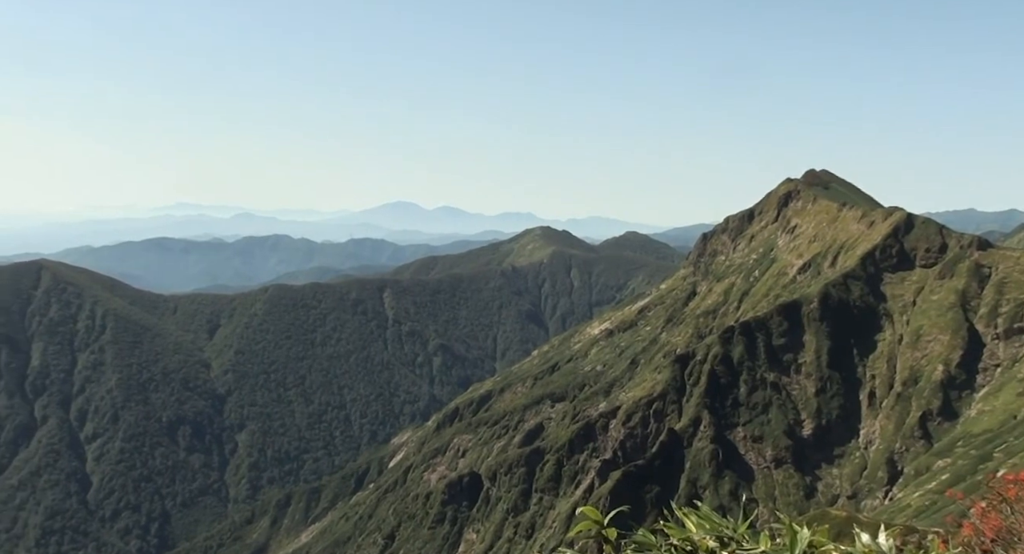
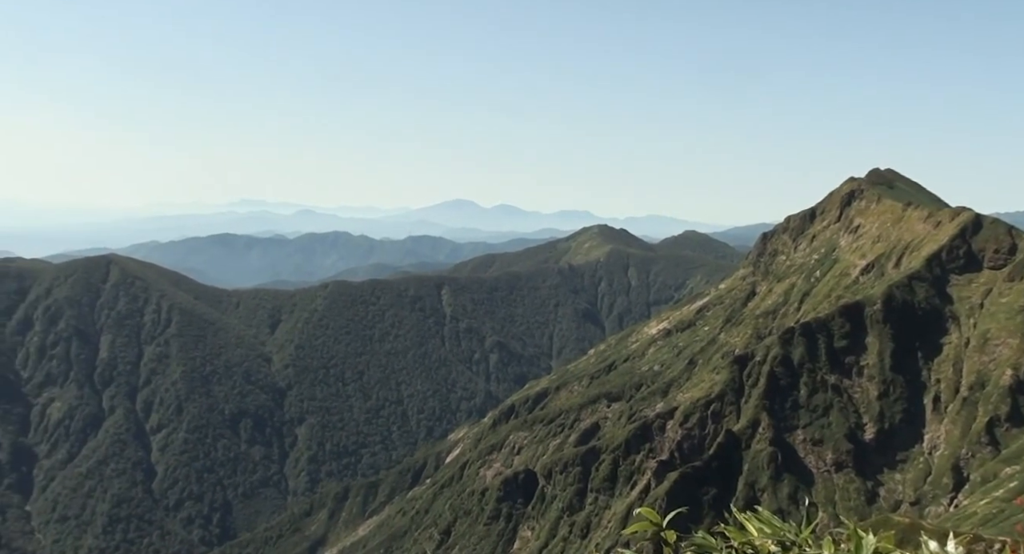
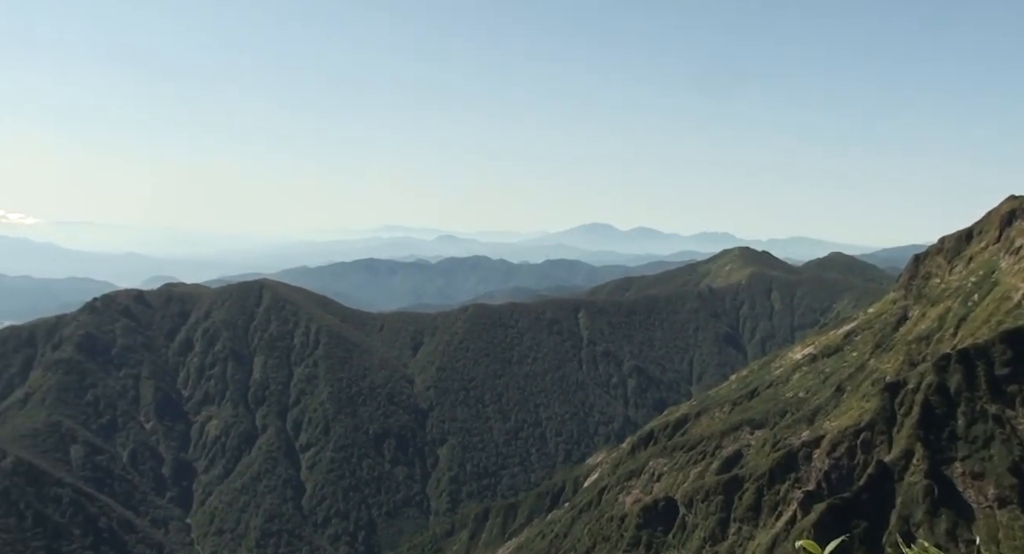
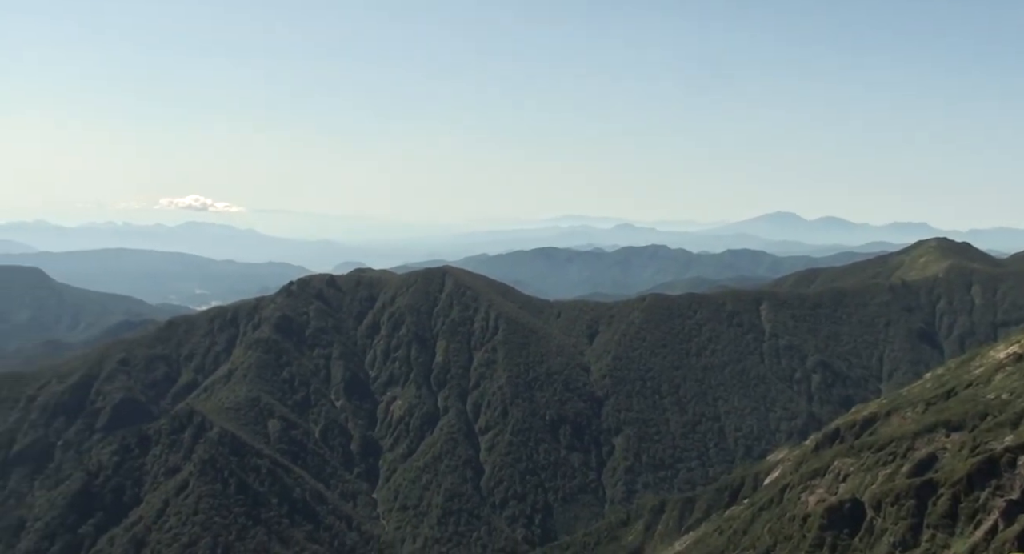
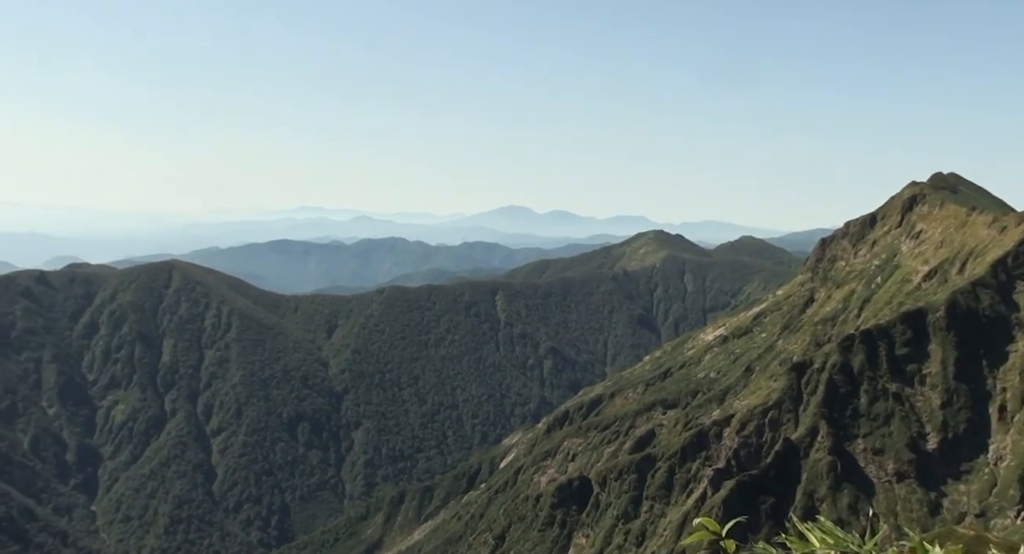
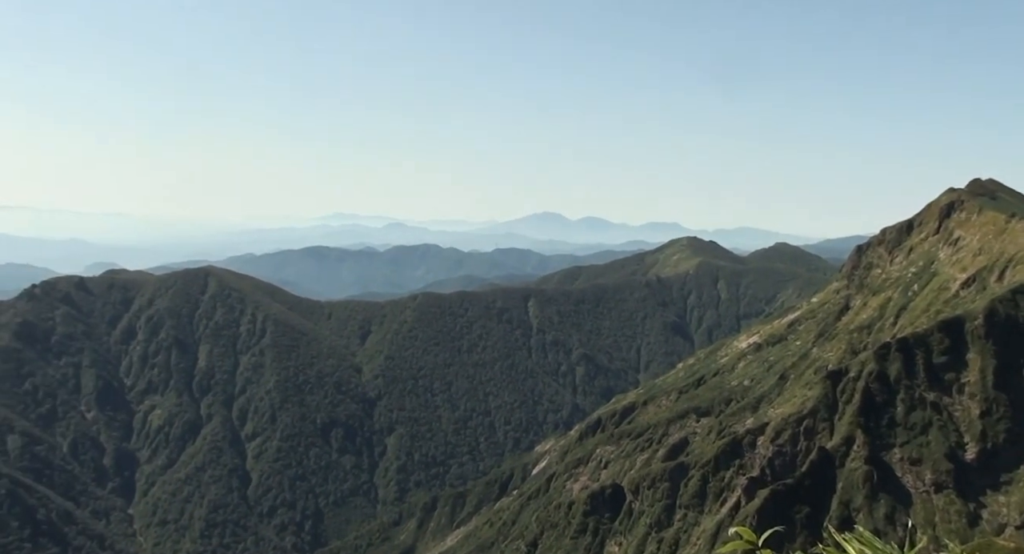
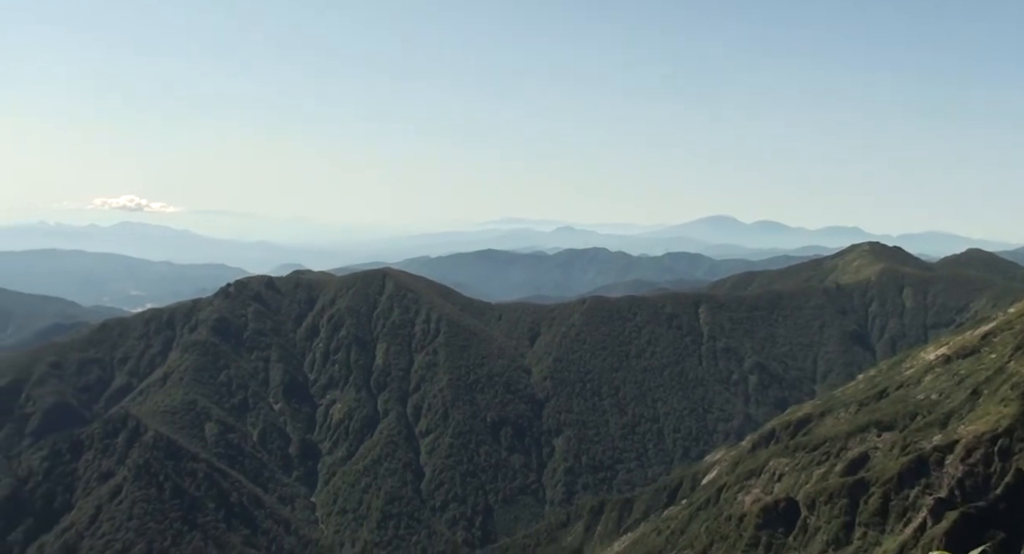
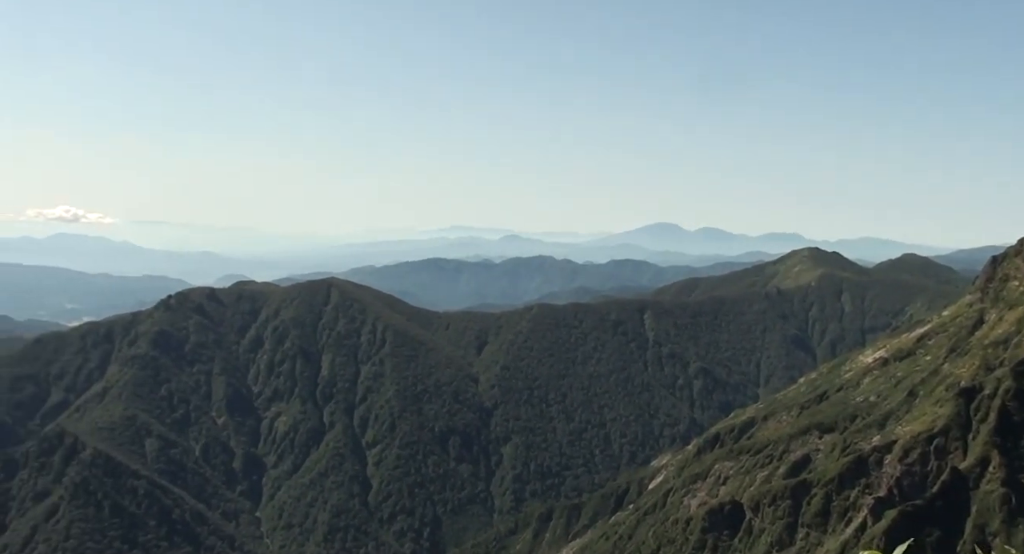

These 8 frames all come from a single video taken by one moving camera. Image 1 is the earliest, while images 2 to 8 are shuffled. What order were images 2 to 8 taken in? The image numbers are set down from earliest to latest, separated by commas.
2, 5, 6, 3, 8, 7, 4
